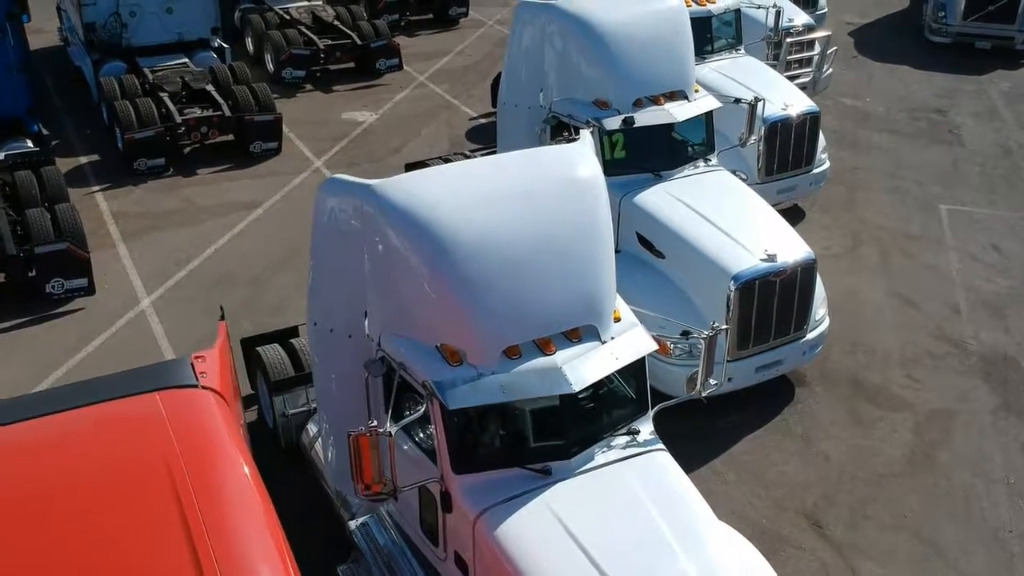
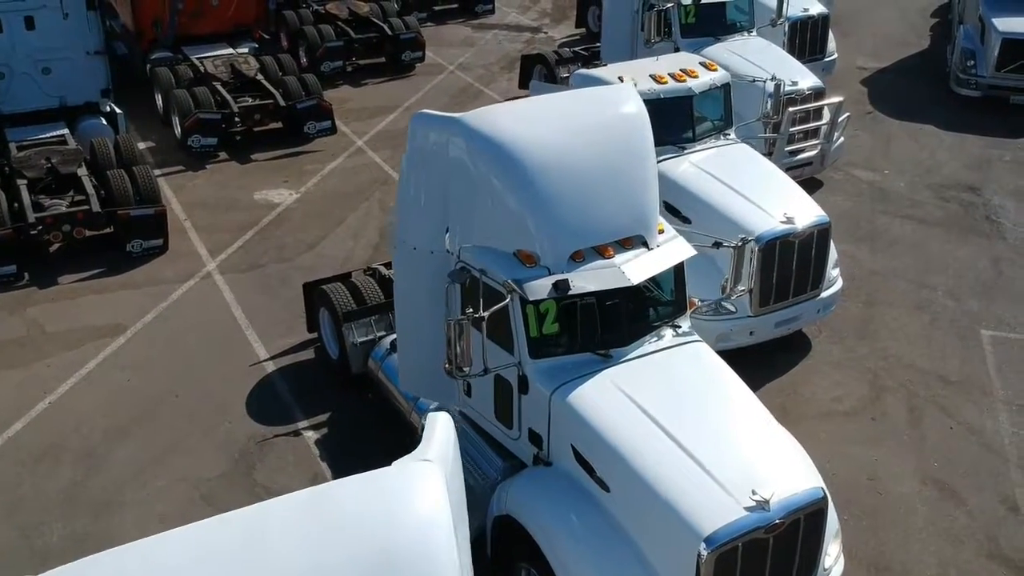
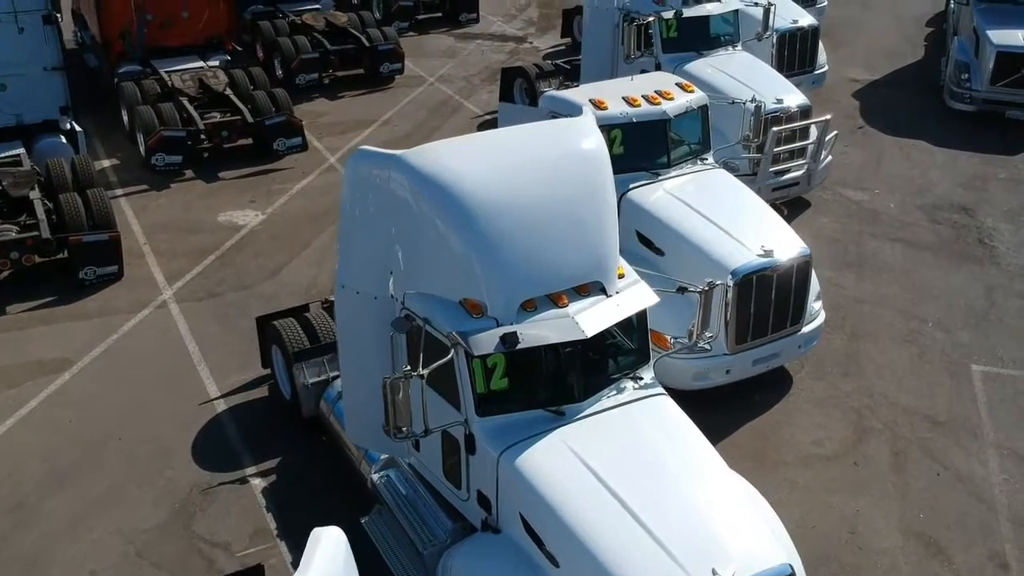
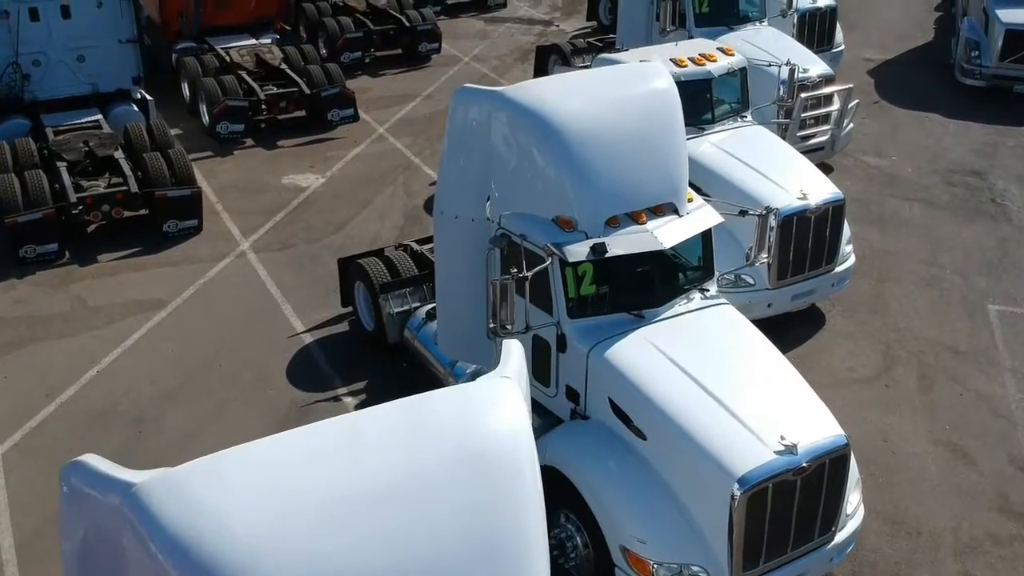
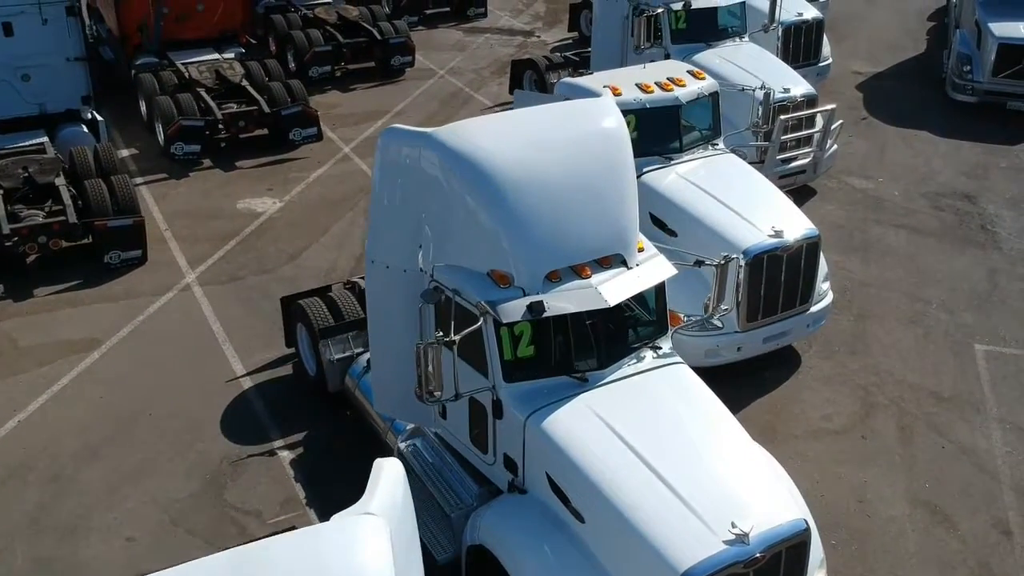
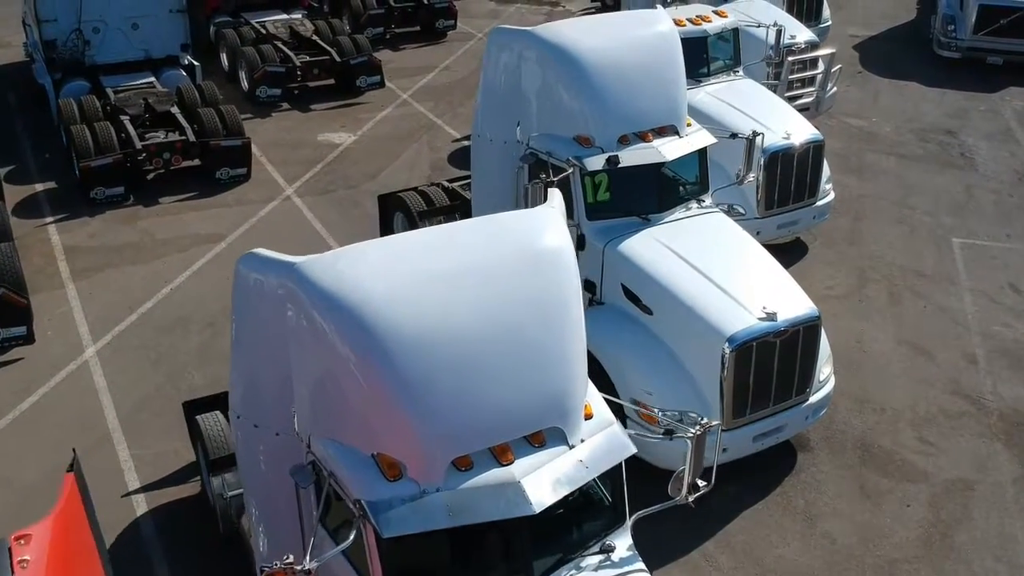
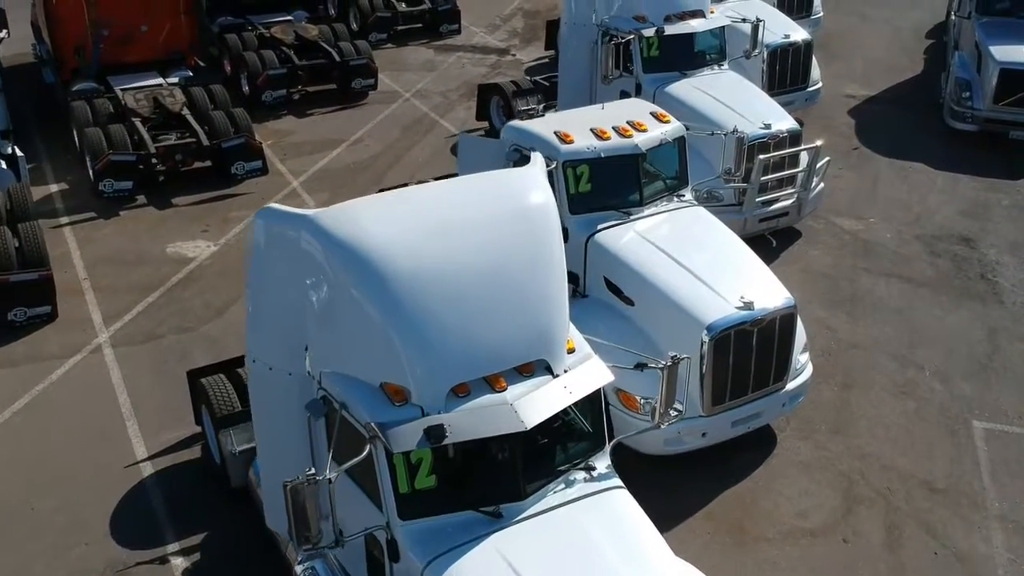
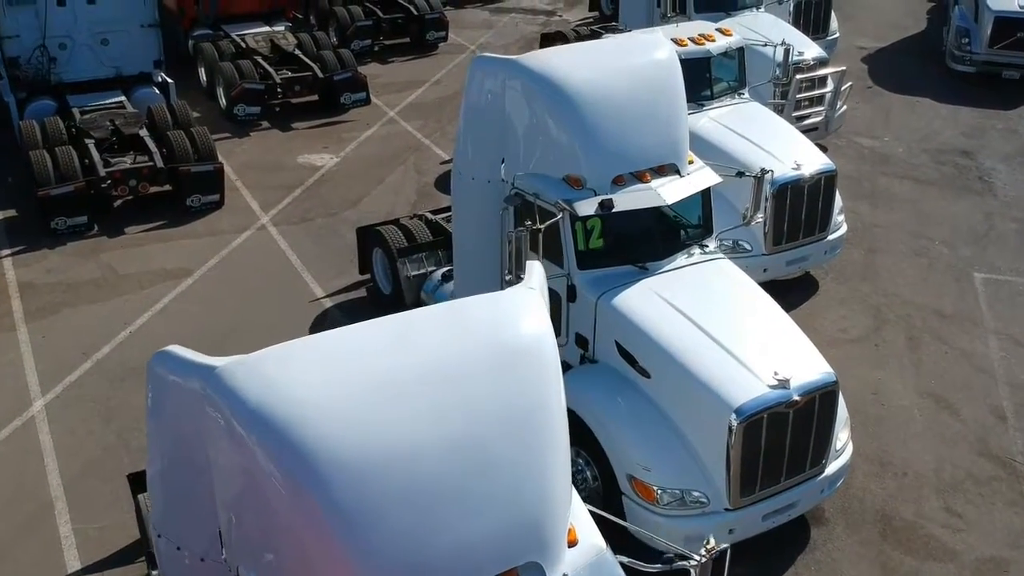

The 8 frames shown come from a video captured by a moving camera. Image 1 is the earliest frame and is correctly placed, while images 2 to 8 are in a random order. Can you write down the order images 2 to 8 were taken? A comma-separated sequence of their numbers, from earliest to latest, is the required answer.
6, 8, 4, 2, 5, 3, 7
